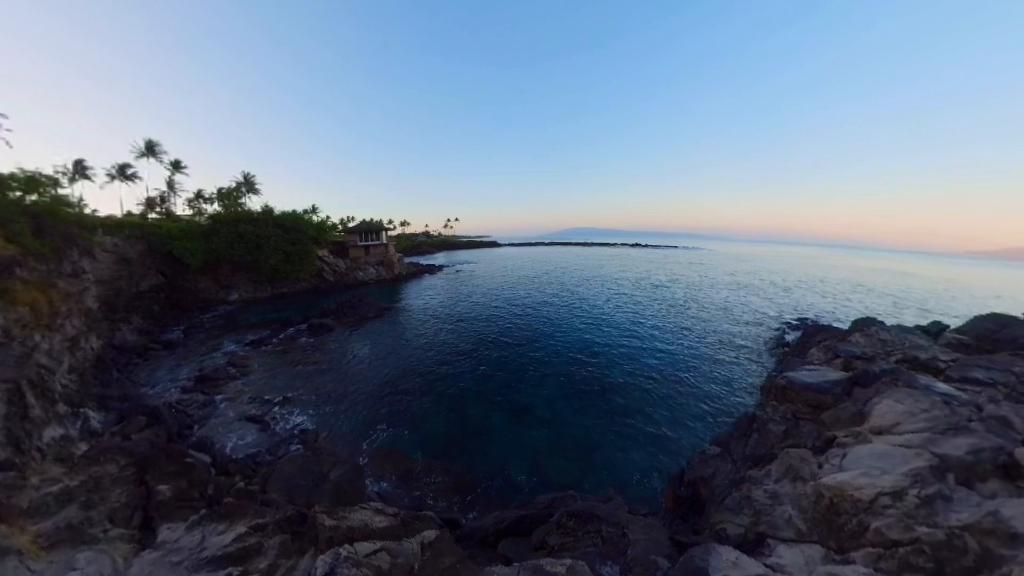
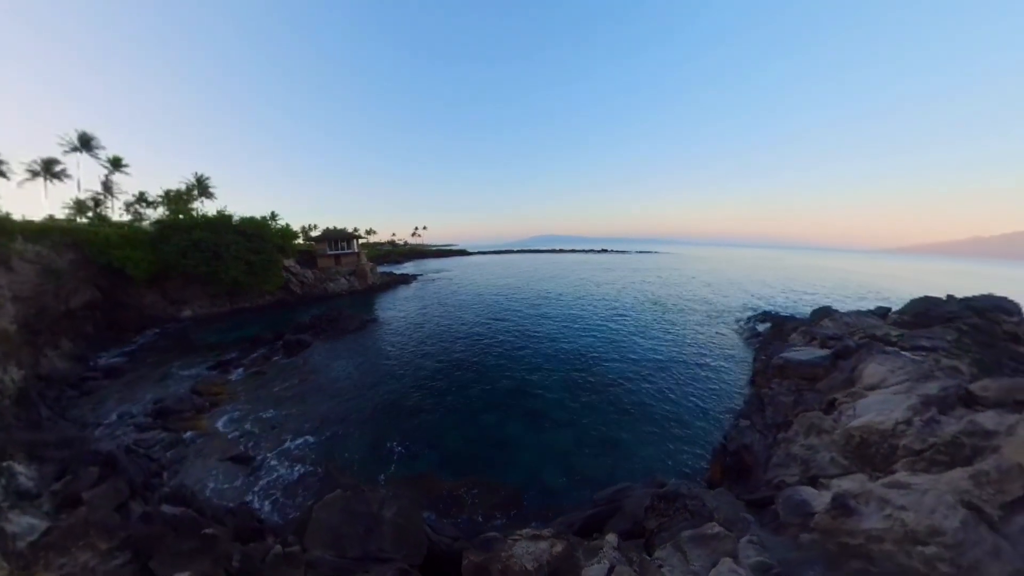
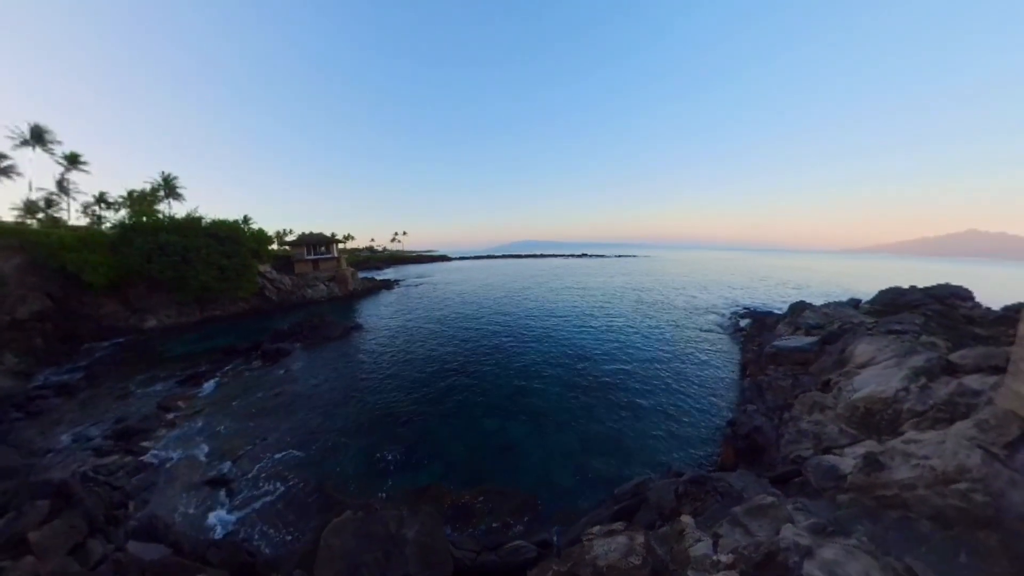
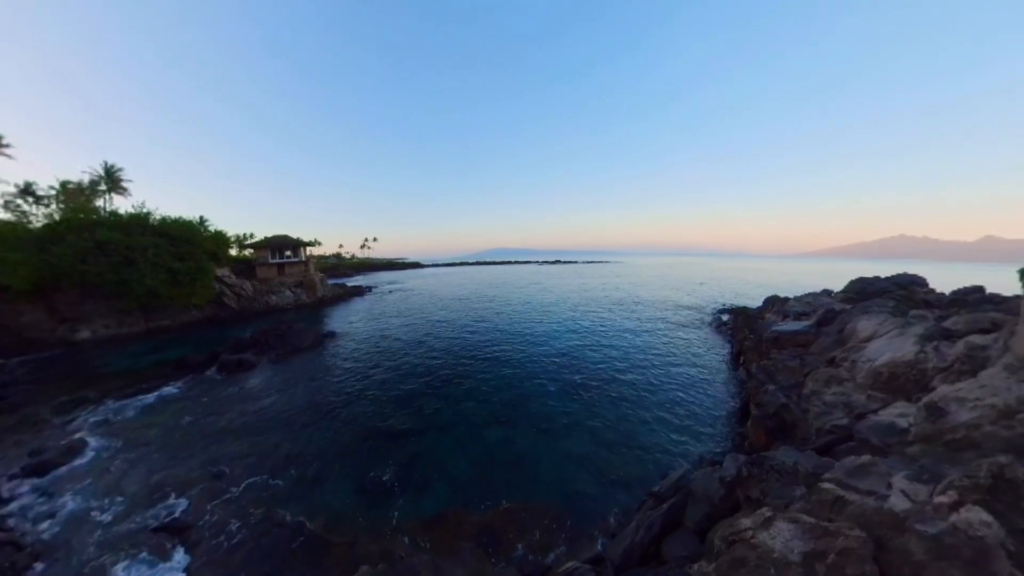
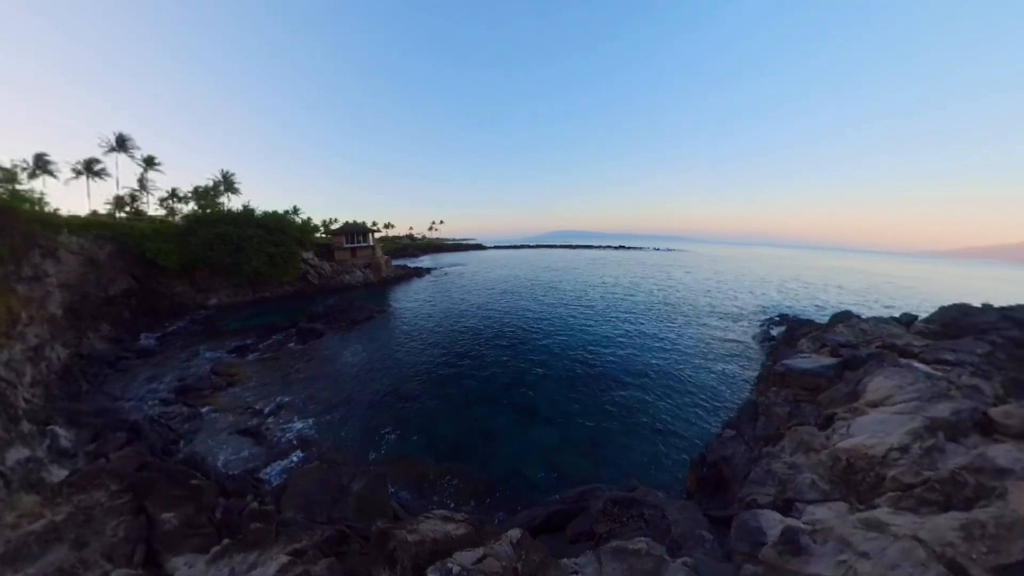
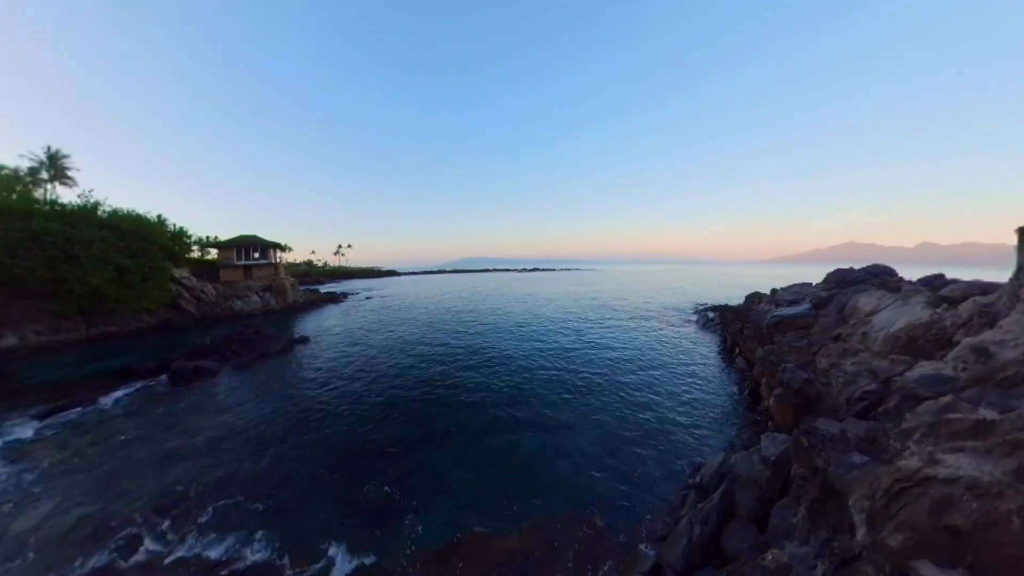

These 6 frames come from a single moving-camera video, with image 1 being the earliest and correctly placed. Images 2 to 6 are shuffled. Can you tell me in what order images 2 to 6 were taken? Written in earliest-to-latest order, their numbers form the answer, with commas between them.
5, 2, 3, 4, 6
